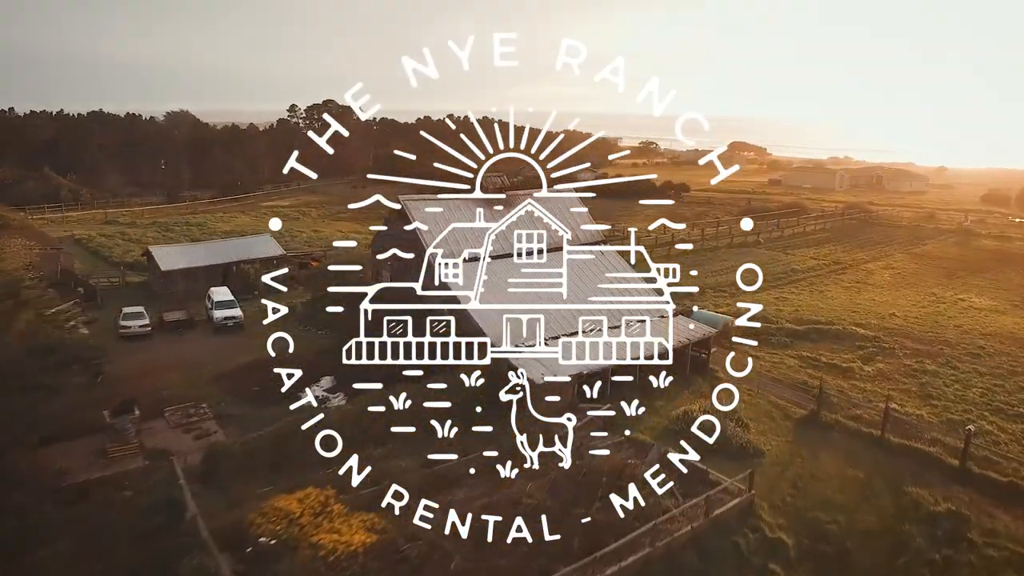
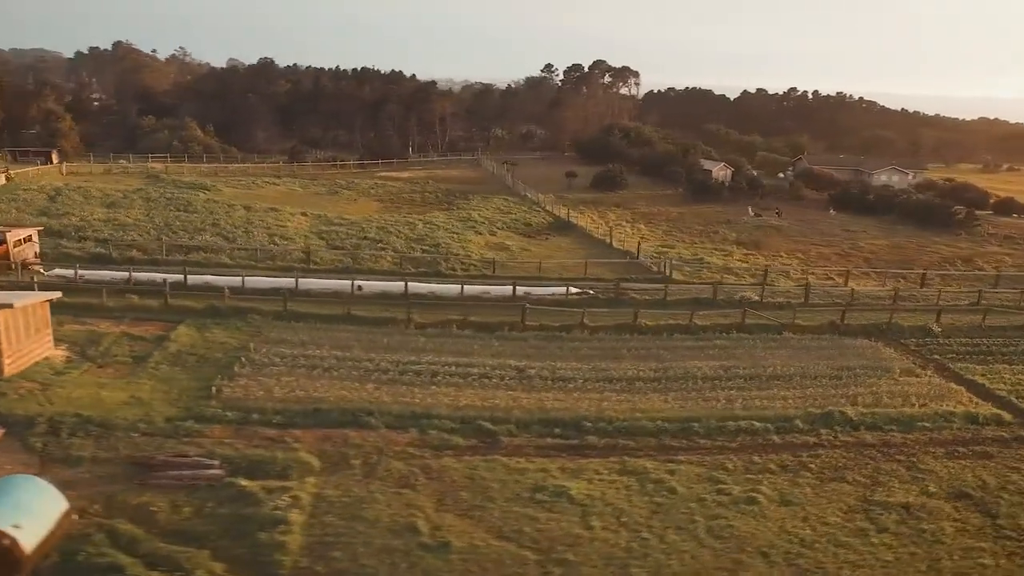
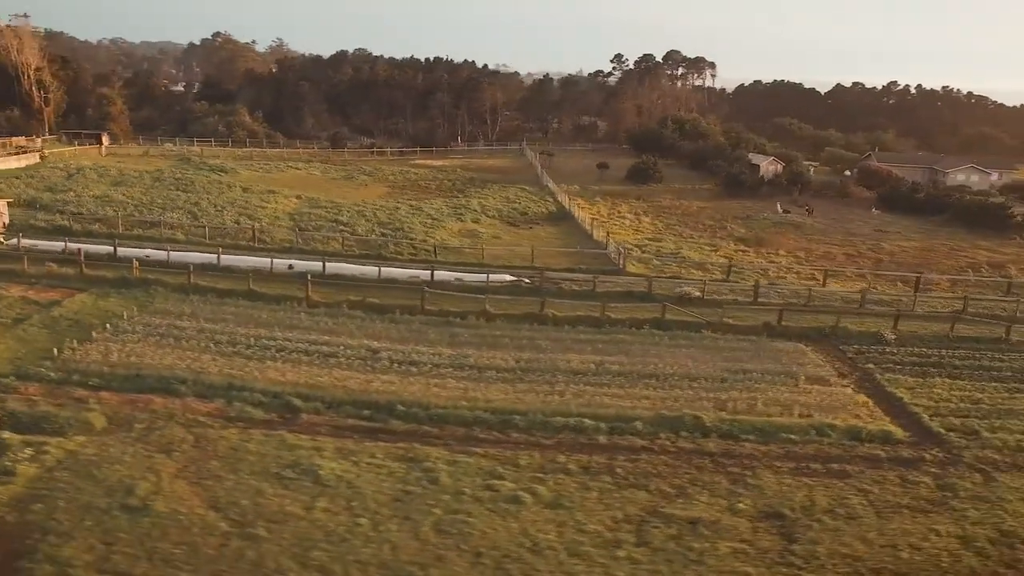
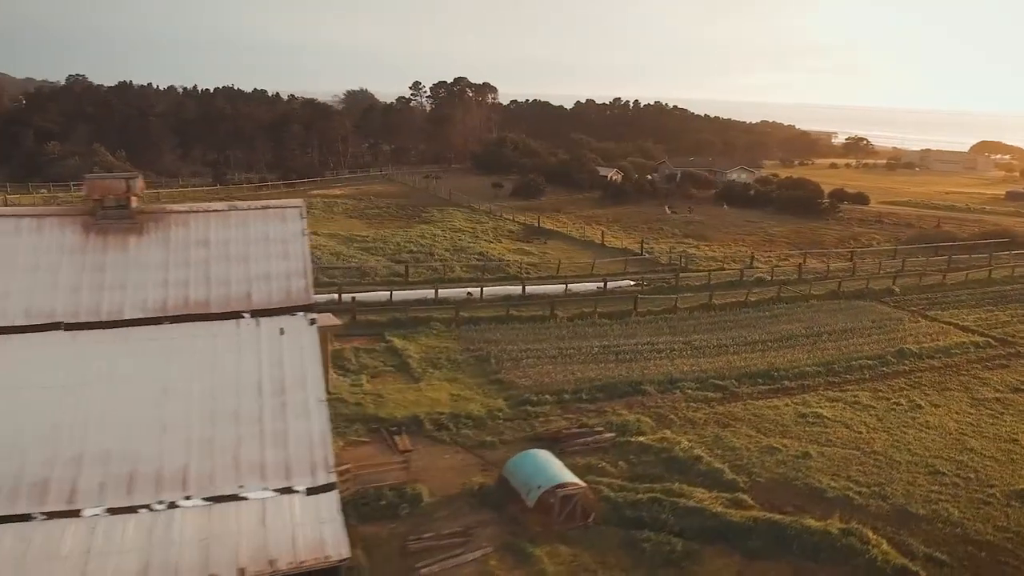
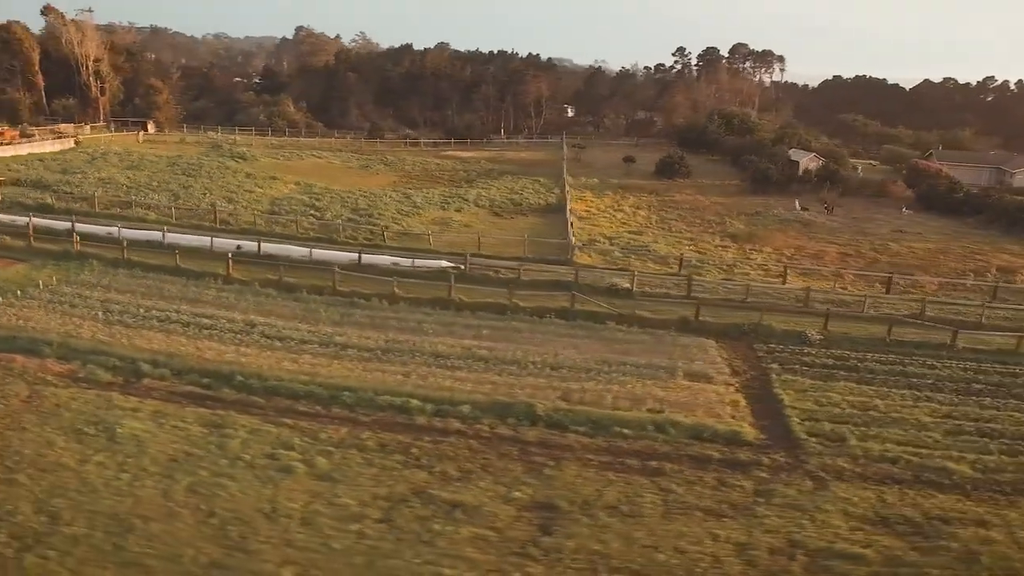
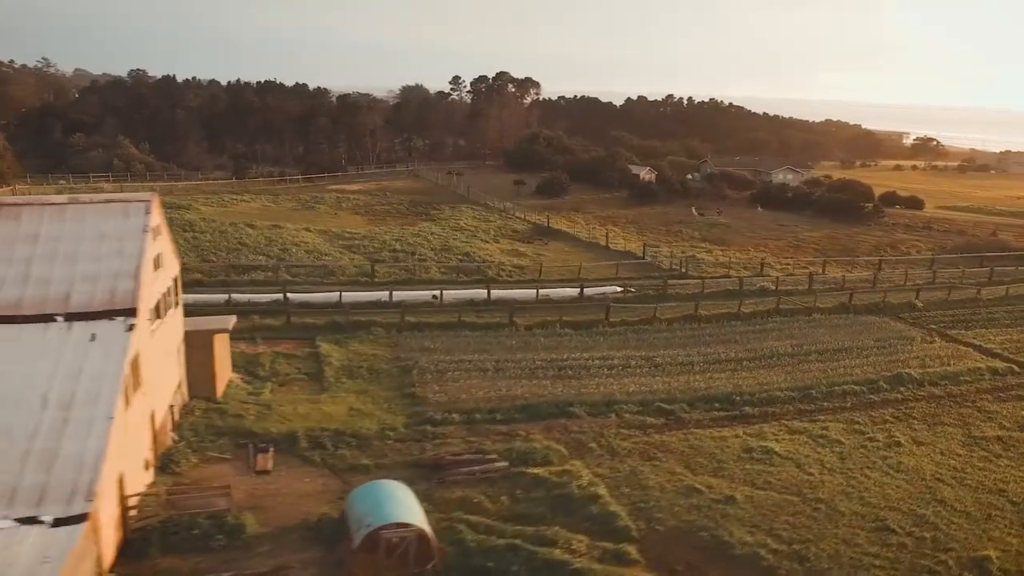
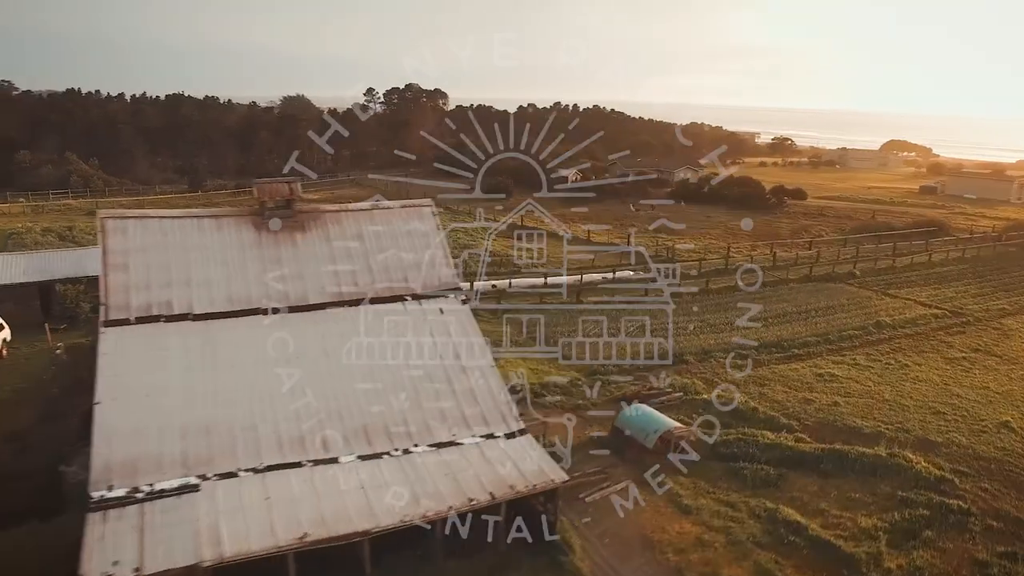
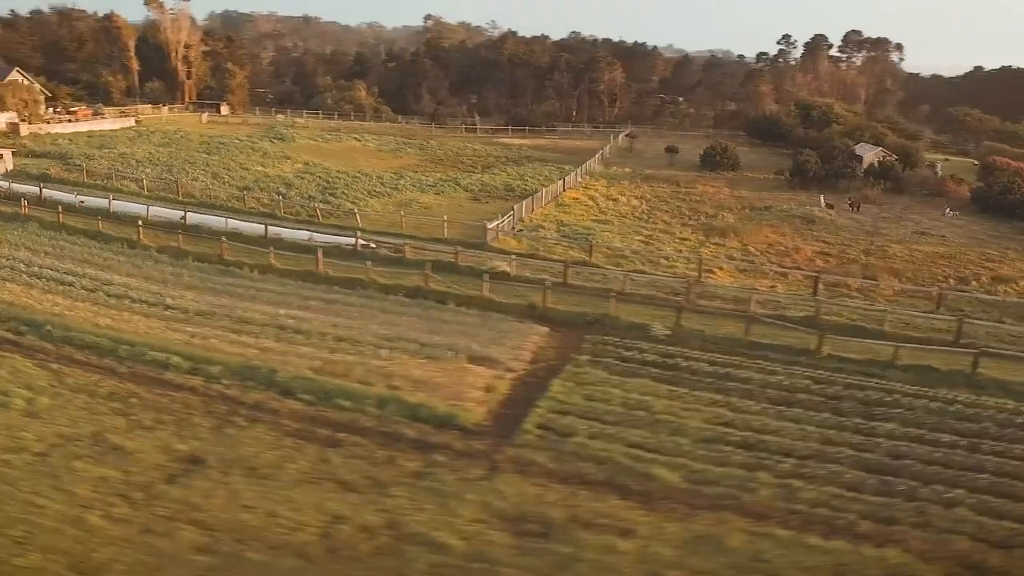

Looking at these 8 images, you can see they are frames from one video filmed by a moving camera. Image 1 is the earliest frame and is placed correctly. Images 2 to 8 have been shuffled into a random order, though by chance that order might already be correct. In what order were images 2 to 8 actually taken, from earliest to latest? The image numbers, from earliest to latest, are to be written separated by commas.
7, 4, 6, 2, 3, 5, 8
